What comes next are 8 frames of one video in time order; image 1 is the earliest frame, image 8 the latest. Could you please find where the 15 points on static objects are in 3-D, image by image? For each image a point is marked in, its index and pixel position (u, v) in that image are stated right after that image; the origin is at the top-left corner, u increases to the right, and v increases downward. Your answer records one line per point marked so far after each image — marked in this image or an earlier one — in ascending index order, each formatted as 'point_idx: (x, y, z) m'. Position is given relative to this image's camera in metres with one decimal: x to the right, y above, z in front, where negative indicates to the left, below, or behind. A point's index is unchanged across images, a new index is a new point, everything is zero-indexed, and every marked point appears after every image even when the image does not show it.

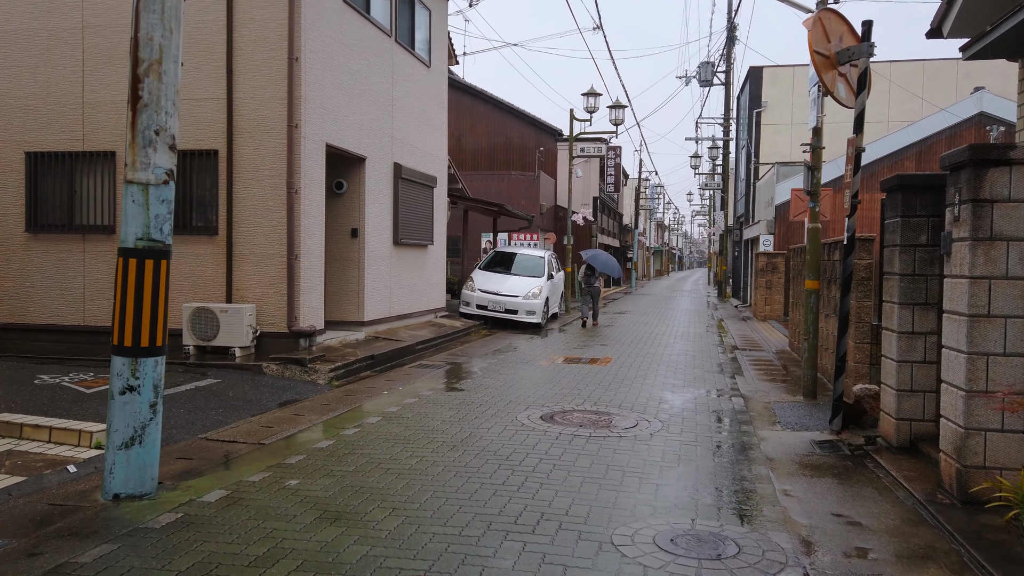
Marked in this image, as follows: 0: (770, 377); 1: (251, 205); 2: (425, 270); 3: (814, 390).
0: (+3.7, -1.3, +10.6) m
1: (-3.6, +1.2, +10.2) m
2: (-1.8, +0.4, +15.0) m
3: (+3.6, -1.2, +8.8) m
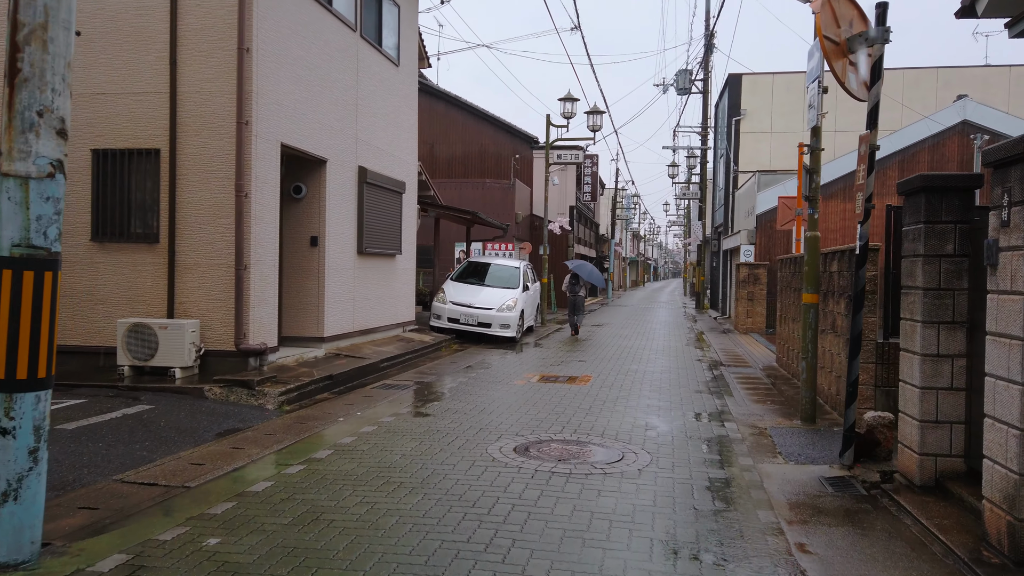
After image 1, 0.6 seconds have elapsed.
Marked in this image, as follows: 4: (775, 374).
0: (+3.3, -1.5, +9.8) m
1: (-4.0, +1.0, +9.3) m
2: (-2.3, +0.1, +14.1) m
3: (+3.3, -1.4, +8.0) m
4: (+4.3, -1.4, +12.0) m
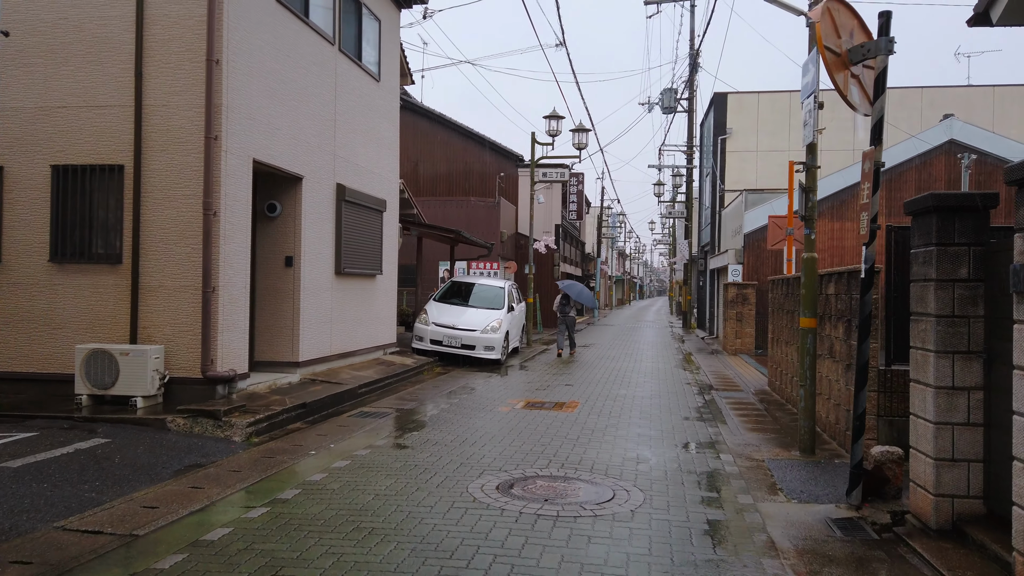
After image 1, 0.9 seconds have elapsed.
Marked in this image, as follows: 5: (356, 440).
0: (+3.1, -1.8, +9.4) m
1: (-4.2, +0.7, +8.8) m
2: (-2.6, -0.3, +13.6) m
3: (+3.1, -1.6, +7.6) m
4: (+4.0, -1.7, +11.6) m
5: (-1.8, -1.7, +8.2) m
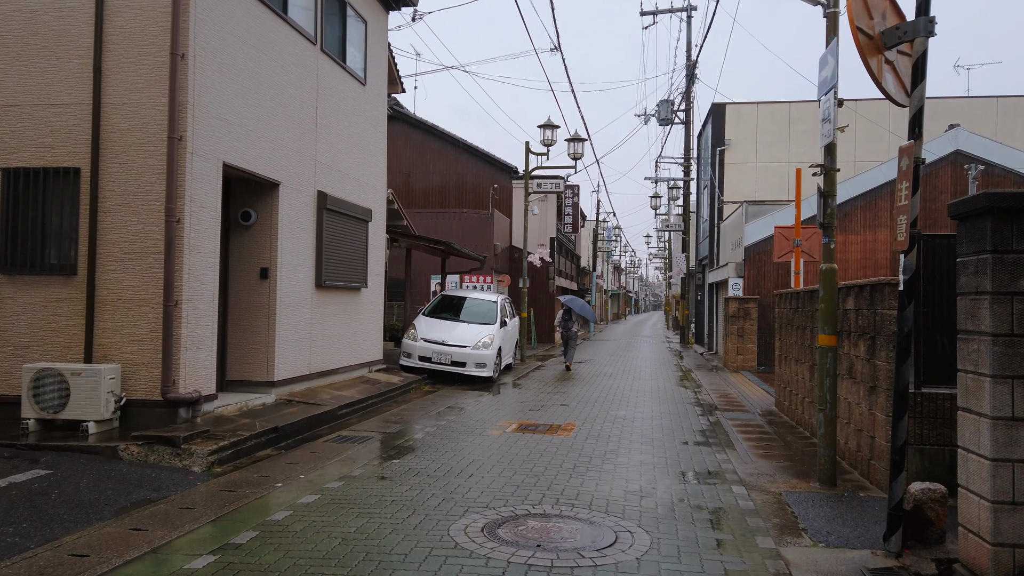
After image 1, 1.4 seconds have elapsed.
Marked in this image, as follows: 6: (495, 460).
0: (+3.0, -1.9, +8.7) m
1: (-4.3, +0.6, +8.0) m
2: (-2.7, -0.5, +12.9) m
3: (+3.0, -1.8, +6.9) m
4: (+3.9, -2.0, +10.9) m
5: (-1.9, -1.8, +7.5) m
6: (-0.2, -1.9, +7.9) m
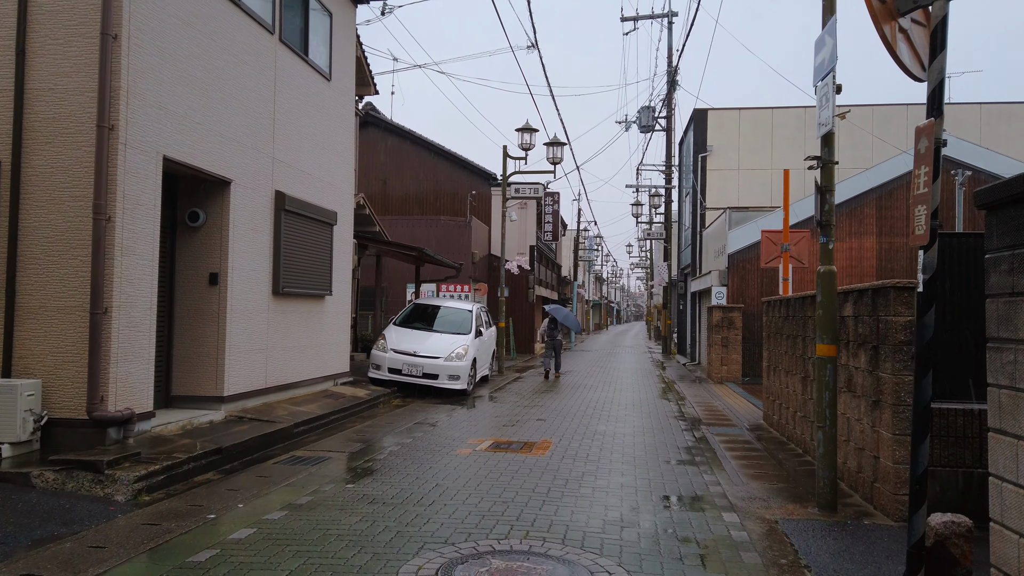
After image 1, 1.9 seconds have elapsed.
0: (+2.7, -2.0, +8.0) m
1: (-4.6, +0.5, +7.2) m
2: (-3.2, -0.6, +12.1) m
3: (+2.7, -1.8, +6.2) m
4: (+3.5, -2.1, +10.2) m
5: (-2.2, -1.9, +6.7) m
6: (-0.5, -1.9, +7.2) m
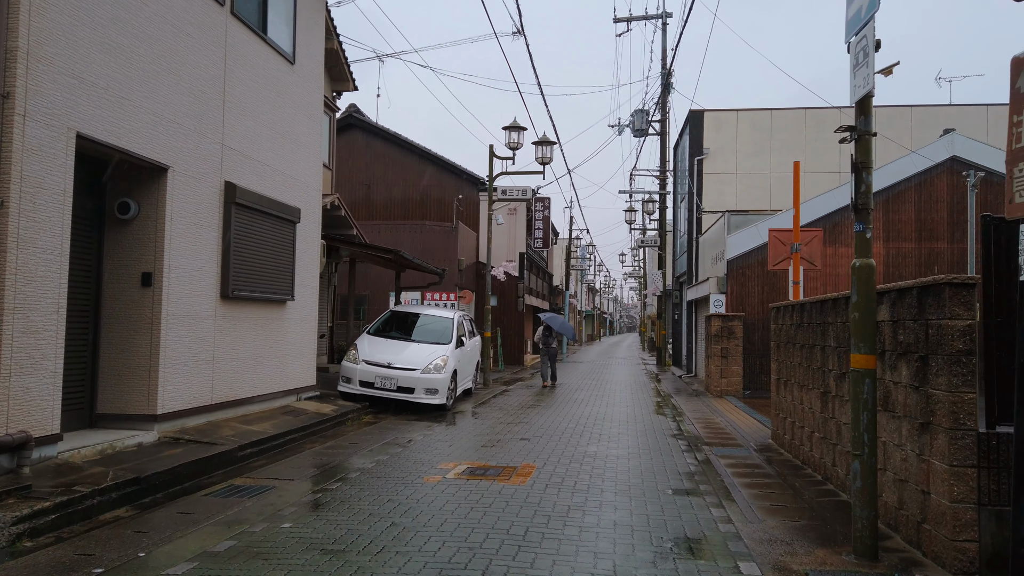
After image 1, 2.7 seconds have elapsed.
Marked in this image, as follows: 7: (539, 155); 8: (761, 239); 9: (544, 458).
0: (+2.5, -2.0, +6.8) m
1: (-4.8, +0.5, +6.0) m
2: (-3.4, -0.7, +10.9) m
3: (+2.5, -1.8, +5.1) m
4: (+3.3, -2.1, +9.1) m
5: (-2.4, -1.9, +5.5) m
6: (-0.7, -1.9, +6.0) m
7: (+0.7, +3.5, +19.3) m
8: (+6.2, +1.2, +18.3) m
9: (+0.4, -2.0, +8.8) m
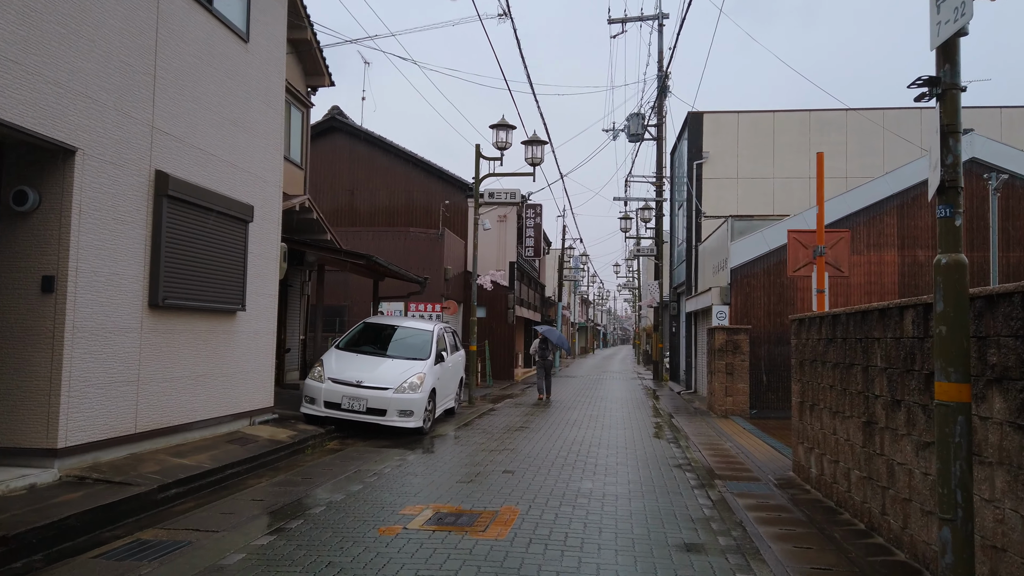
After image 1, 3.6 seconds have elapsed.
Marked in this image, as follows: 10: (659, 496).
0: (+2.3, -2.0, +5.4) m
1: (-5.0, +0.5, +4.6) m
2: (-3.7, -0.8, +9.4) m
3: (+2.3, -1.8, +3.7) m
4: (+3.1, -2.2, +7.7) m
5: (-2.6, -1.9, +4.1) m
6: (-0.9, -1.9, +4.6) m
7: (+0.4, +3.2, +18.0) m
8: (+5.9, +1.0, +17.0) m
9: (+0.2, -2.1, +7.4) m
10: (+1.6, -2.2, +7.7) m
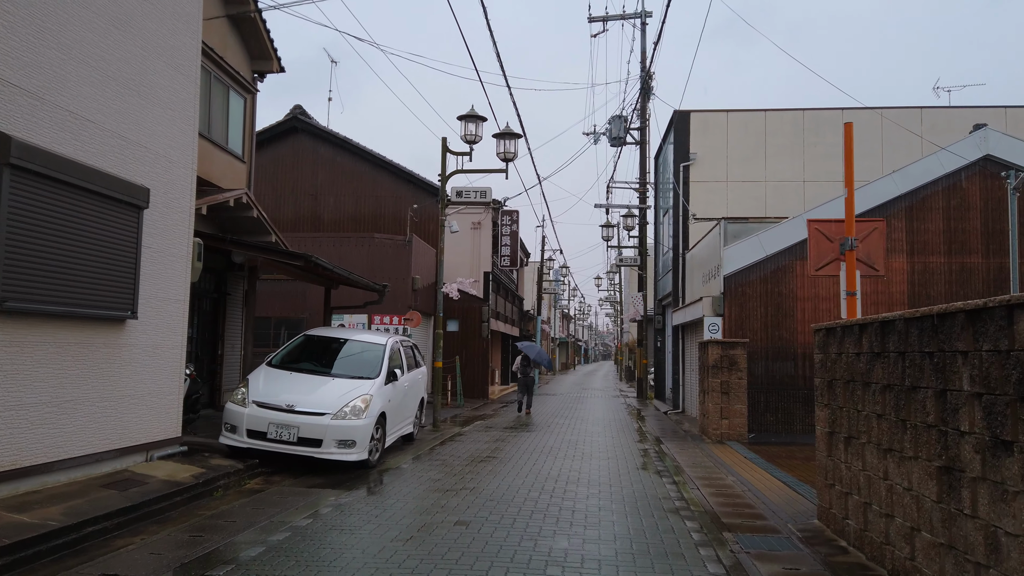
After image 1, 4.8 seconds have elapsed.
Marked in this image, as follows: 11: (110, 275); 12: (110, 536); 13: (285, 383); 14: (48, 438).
0: (+1.9, -2.0, +3.6) m
1: (-5.3, +0.6, +2.7) m
2: (-4.1, -0.8, +7.5) m
3: (+2.0, -1.7, +1.9) m
4: (+2.7, -2.2, +5.9) m
5: (-2.9, -1.8, +2.1) m
6: (-1.2, -1.9, +2.7) m
7: (-0.2, +3.0, +16.2) m
8: (+5.3, +0.8, +15.4) m
9: (-0.2, -2.1, +5.6) m
10: (+1.2, -2.2, +5.9) m
11: (-4.0, +0.1, +7.4) m
12: (-3.4, -2.1, +6.3) m
13: (-3.1, -1.3, +10.2) m
14: (-4.2, -1.4, +6.7) m
